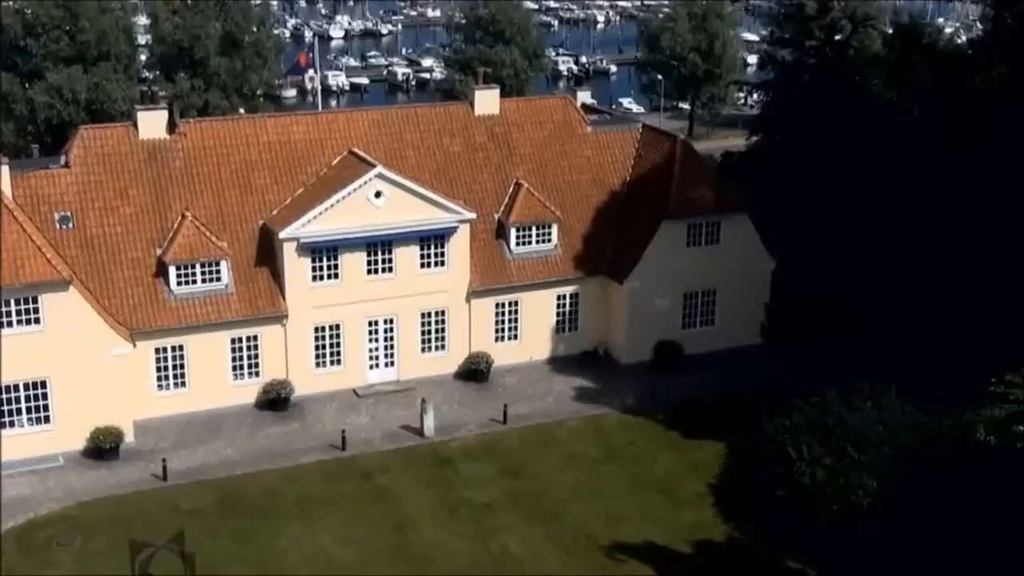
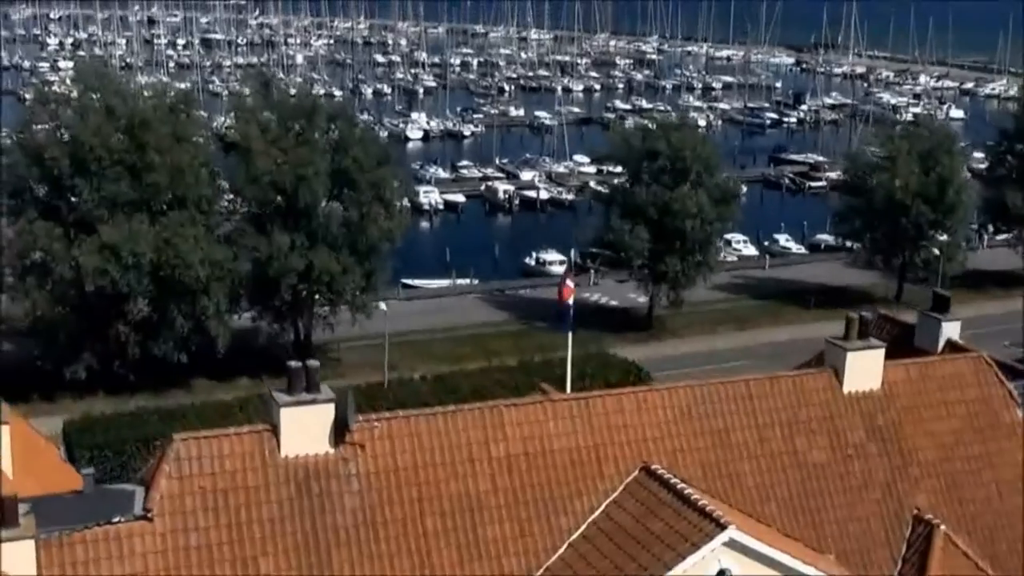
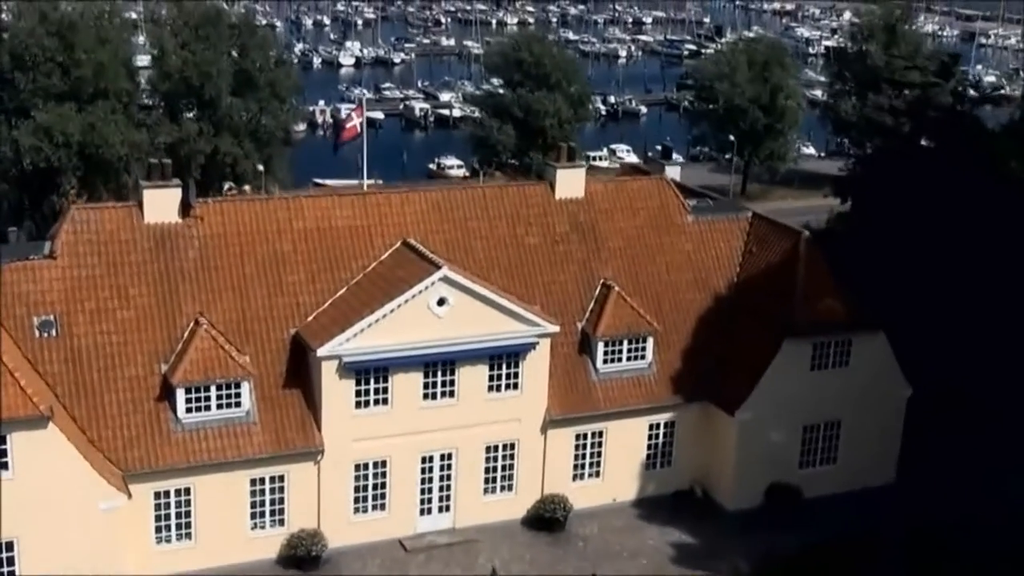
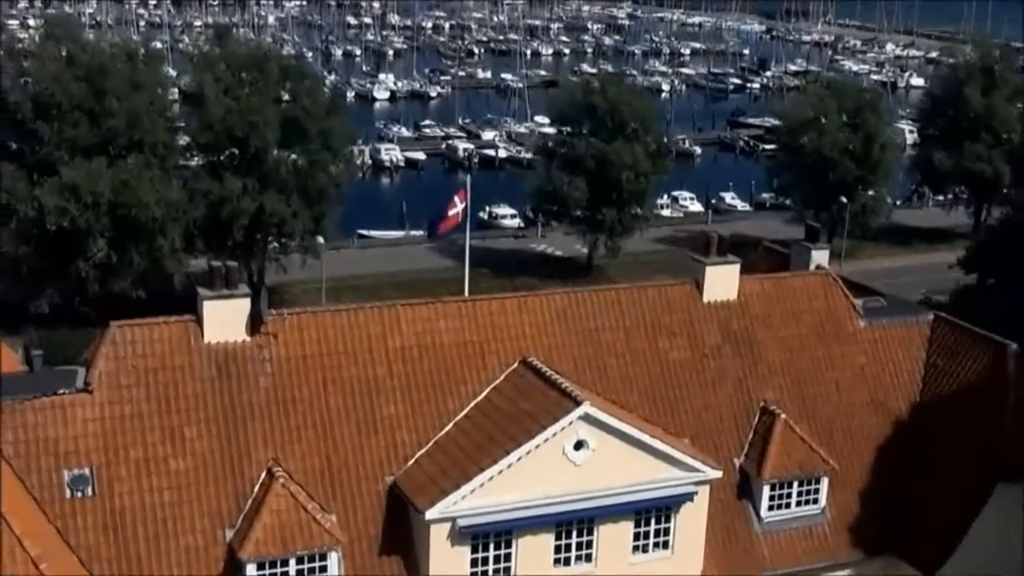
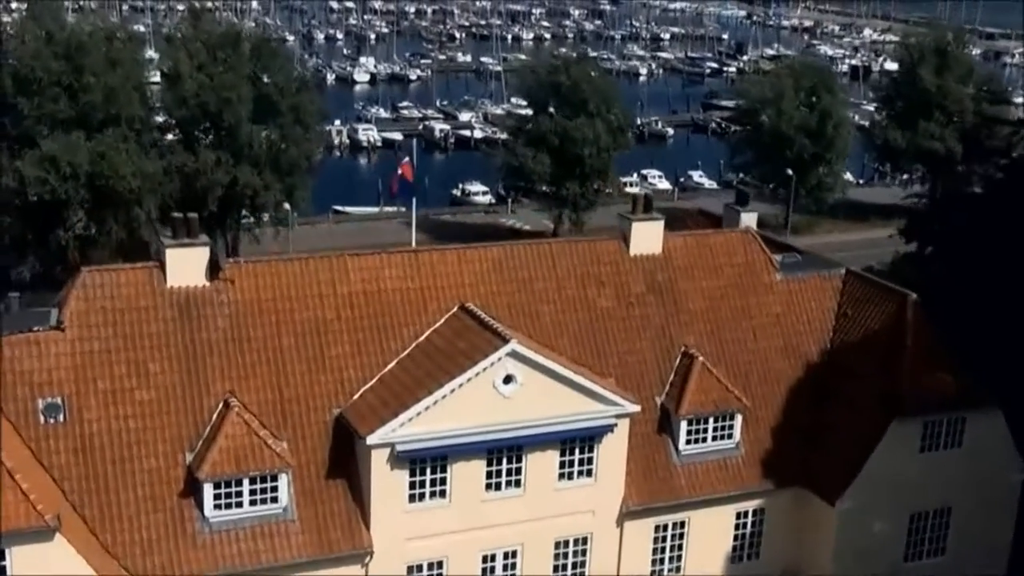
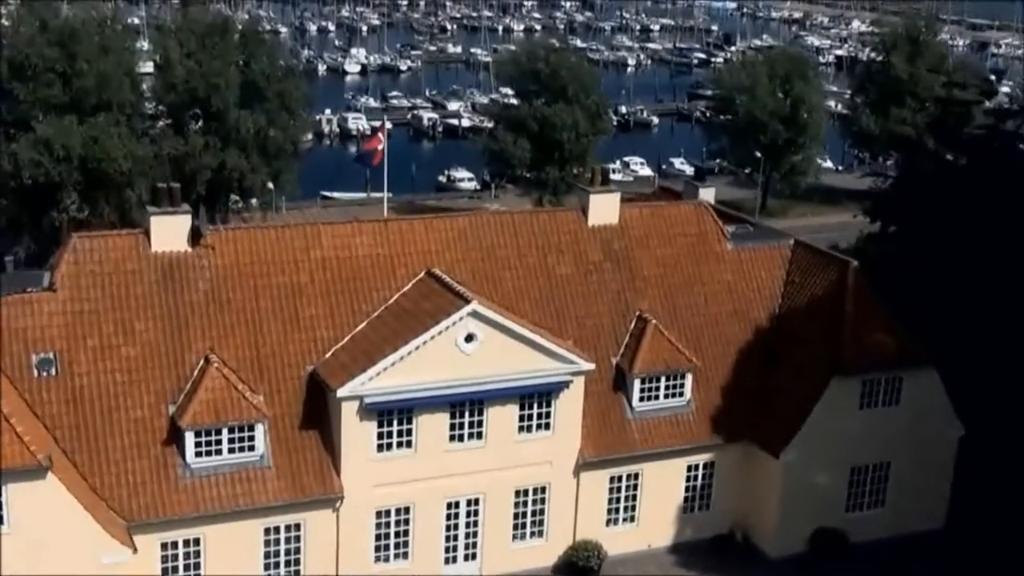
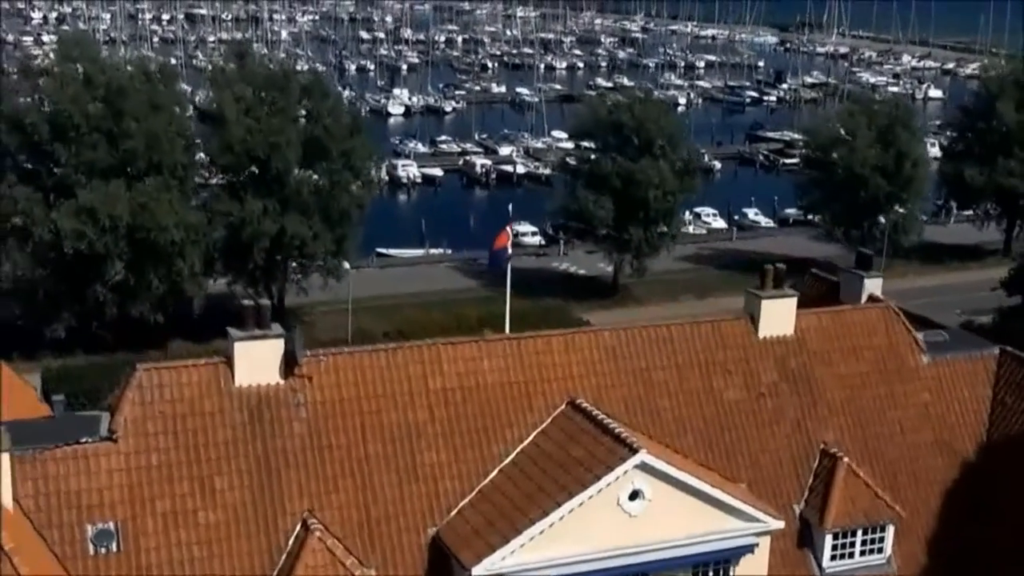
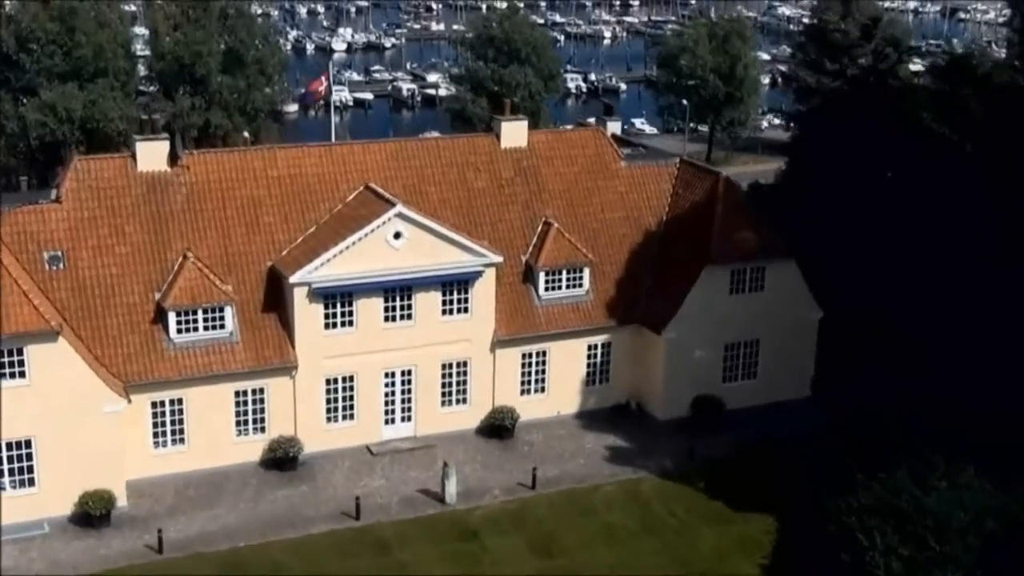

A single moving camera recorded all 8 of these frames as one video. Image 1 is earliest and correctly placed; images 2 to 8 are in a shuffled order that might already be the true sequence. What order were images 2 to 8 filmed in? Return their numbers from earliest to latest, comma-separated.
8, 3, 6, 5, 4, 7, 2
